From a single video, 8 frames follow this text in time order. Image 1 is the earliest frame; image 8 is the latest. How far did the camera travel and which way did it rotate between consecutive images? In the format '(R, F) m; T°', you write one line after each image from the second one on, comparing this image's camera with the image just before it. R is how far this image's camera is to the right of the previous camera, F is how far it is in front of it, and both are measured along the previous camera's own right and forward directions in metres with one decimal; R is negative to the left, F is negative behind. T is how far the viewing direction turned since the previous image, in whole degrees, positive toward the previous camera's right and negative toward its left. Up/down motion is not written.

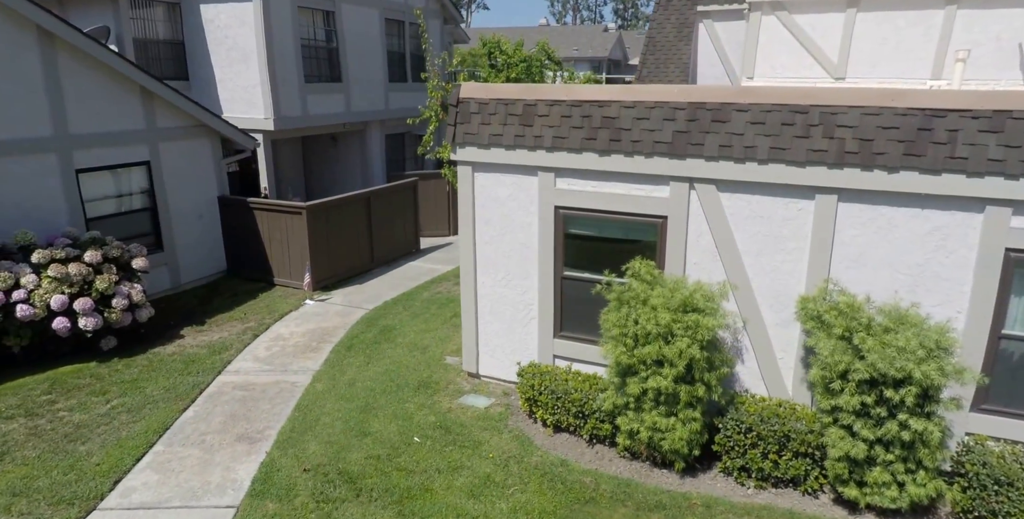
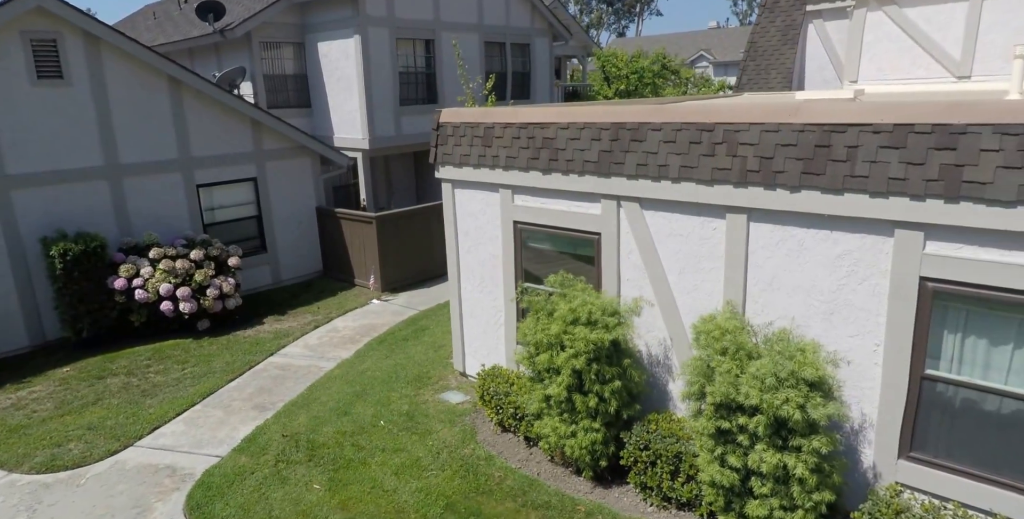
(+2.9, -0.2) m; -18°
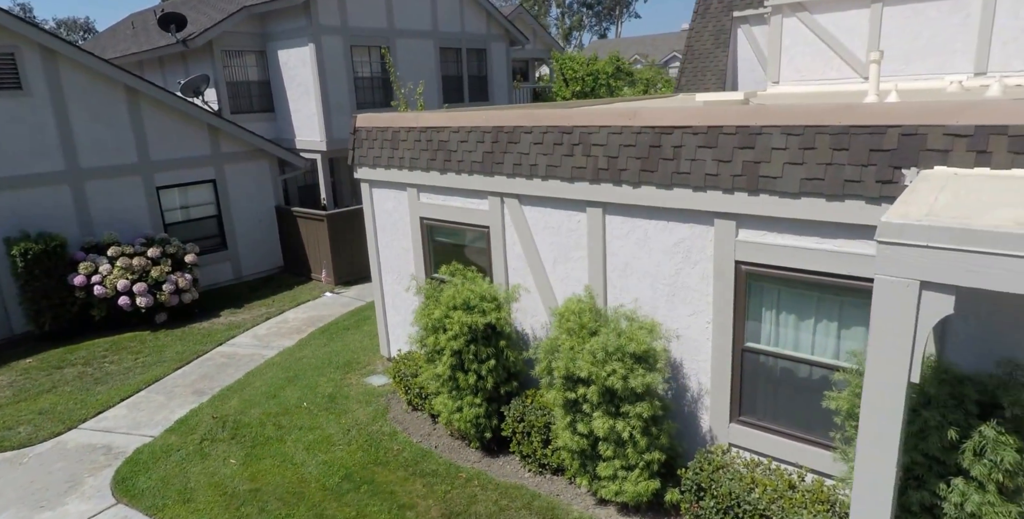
(+1.2, -0.7) m; 0°
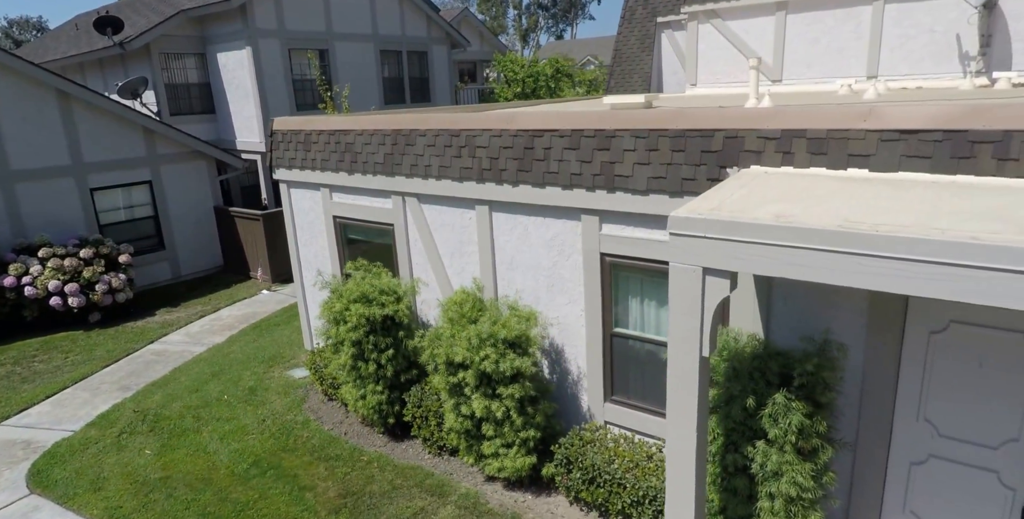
(+0.8, -0.5) m; +2°
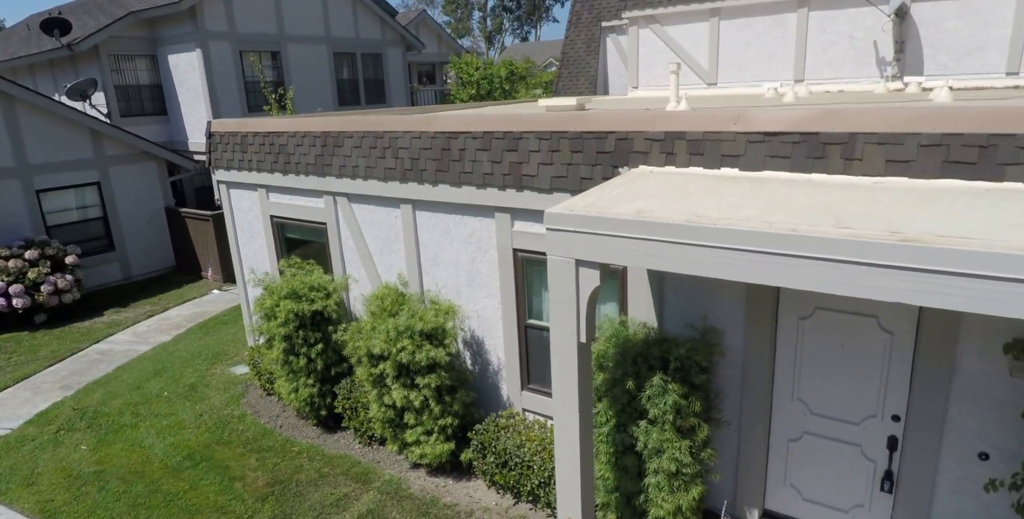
(+0.6, -0.3) m; +2°
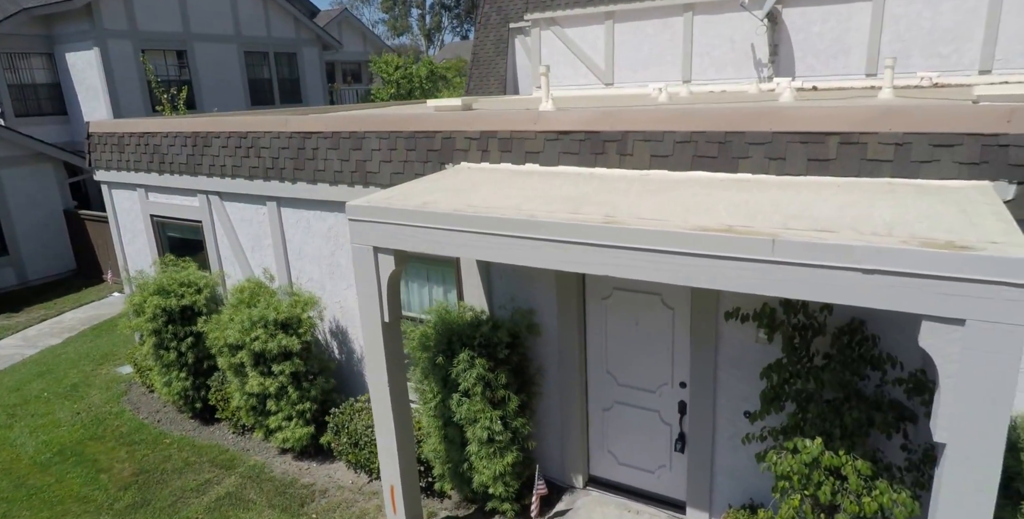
(+1.0, -0.5) m; +4°
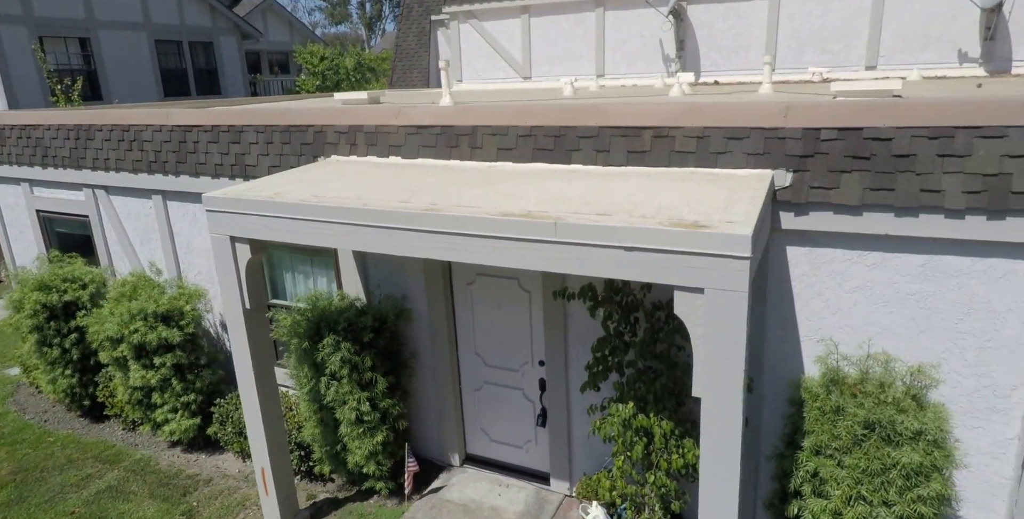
(+0.7, -0.3) m; +4°
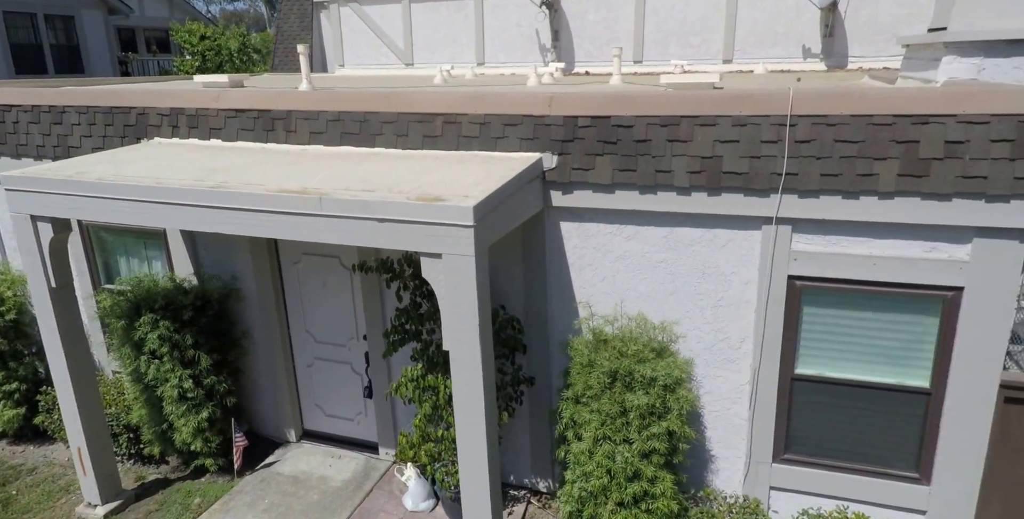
(+0.8, -0.4) m; +7°
